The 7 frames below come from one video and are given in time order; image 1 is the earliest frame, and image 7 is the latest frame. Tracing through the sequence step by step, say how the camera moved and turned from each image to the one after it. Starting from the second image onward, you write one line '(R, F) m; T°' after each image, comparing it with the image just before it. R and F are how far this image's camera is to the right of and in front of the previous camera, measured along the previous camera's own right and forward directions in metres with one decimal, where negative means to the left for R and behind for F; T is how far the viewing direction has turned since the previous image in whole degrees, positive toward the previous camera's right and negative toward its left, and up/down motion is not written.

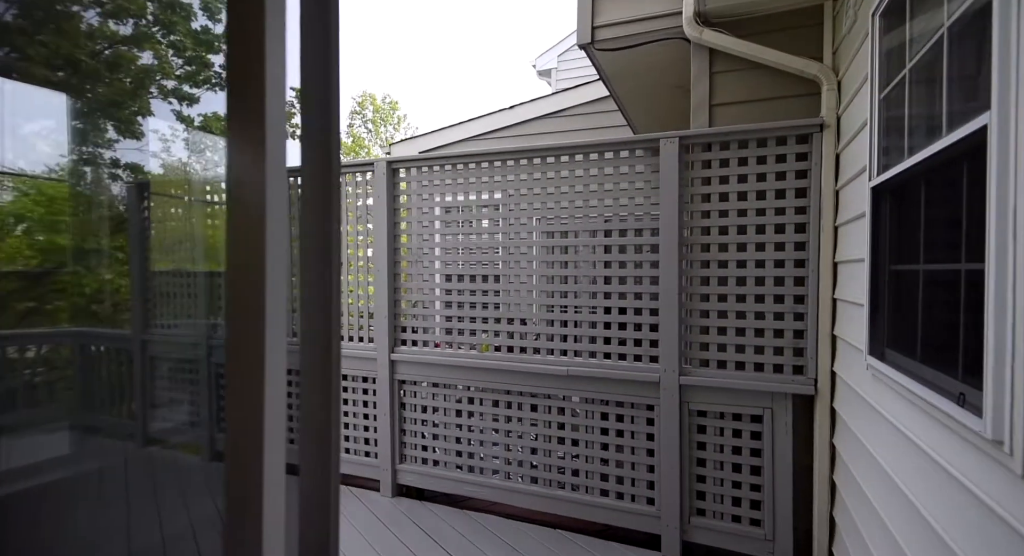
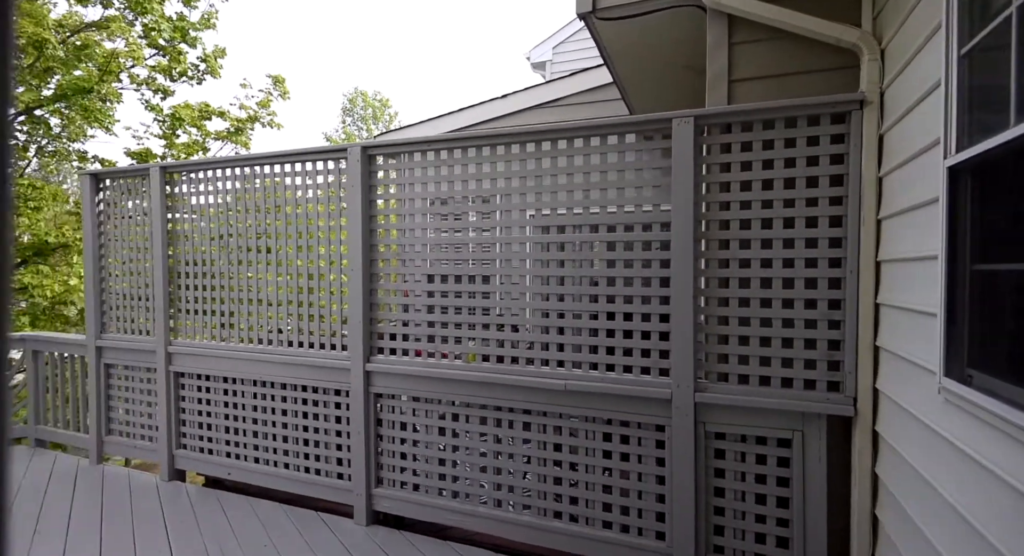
(0.0, +0.3) m; +1°
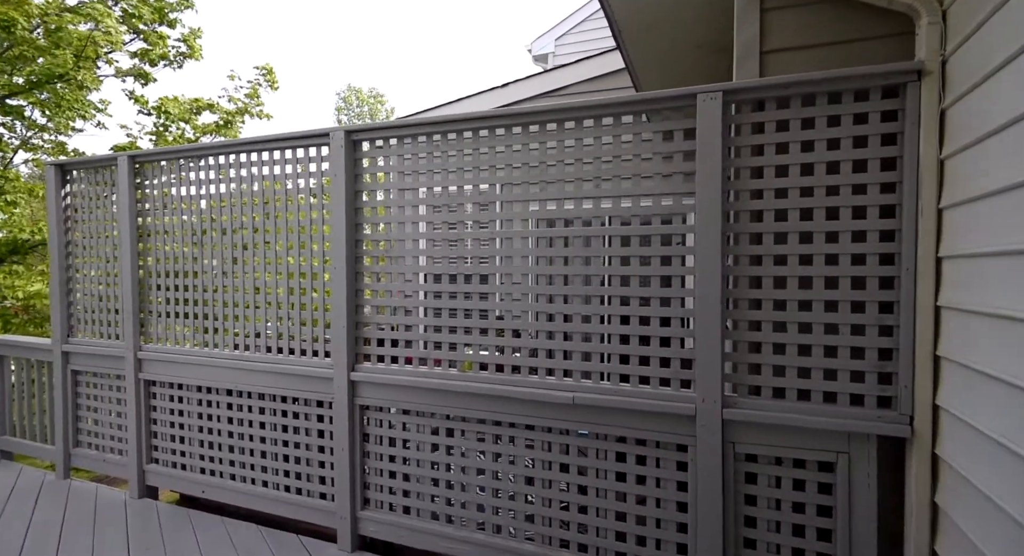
(0.0, +0.3) m; 0°
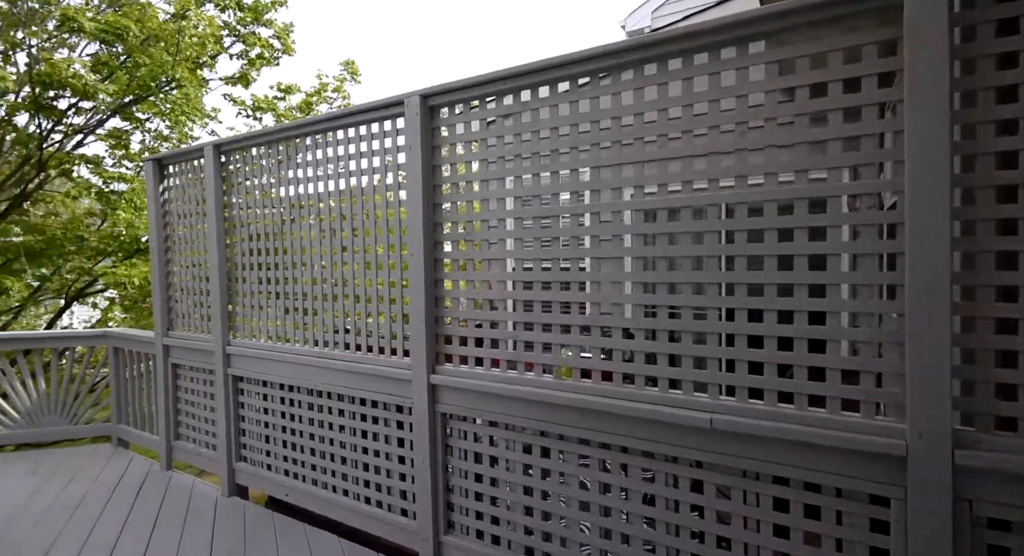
(-0.1, +0.4) m; -10°
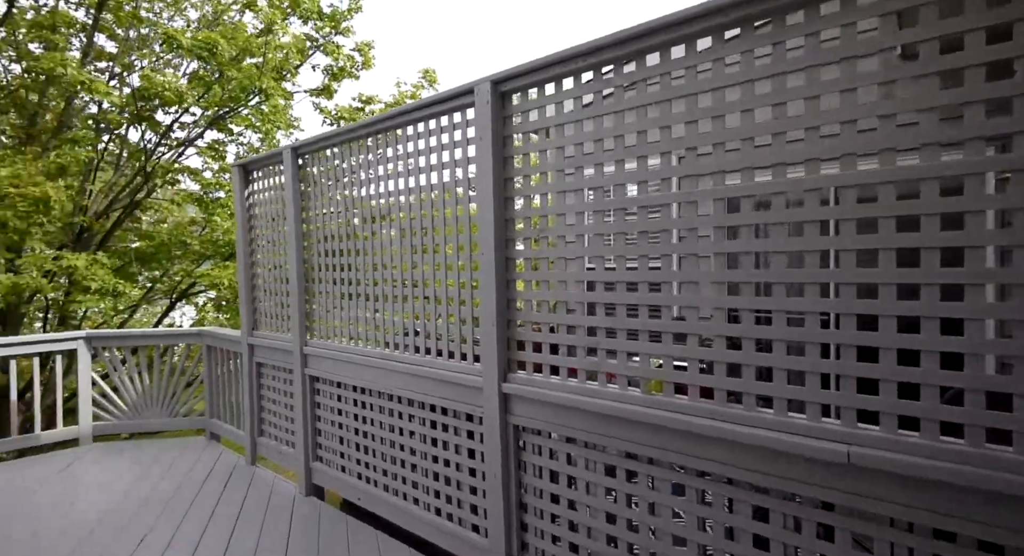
(0.0, +0.2) m; -8°
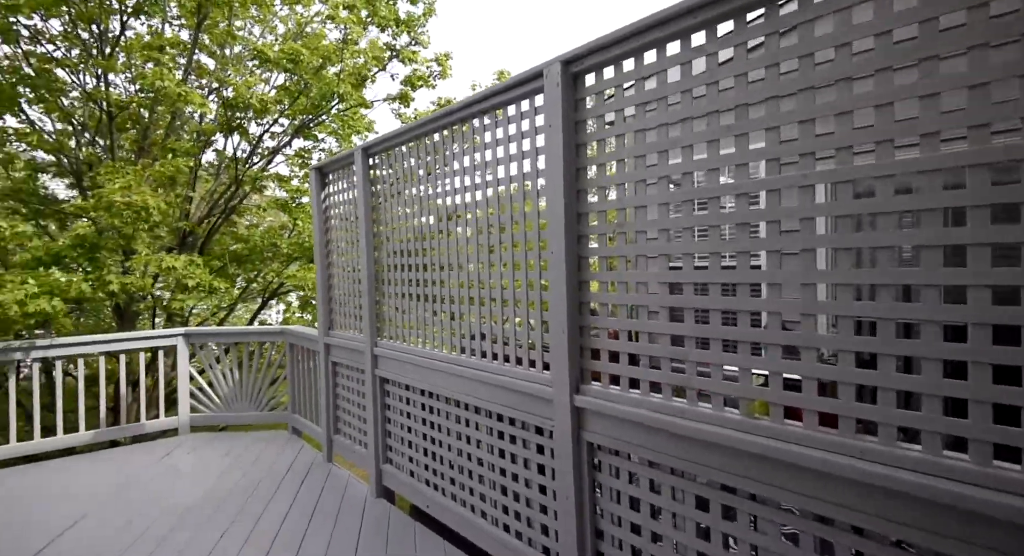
(0.0, +0.2) m; -8°
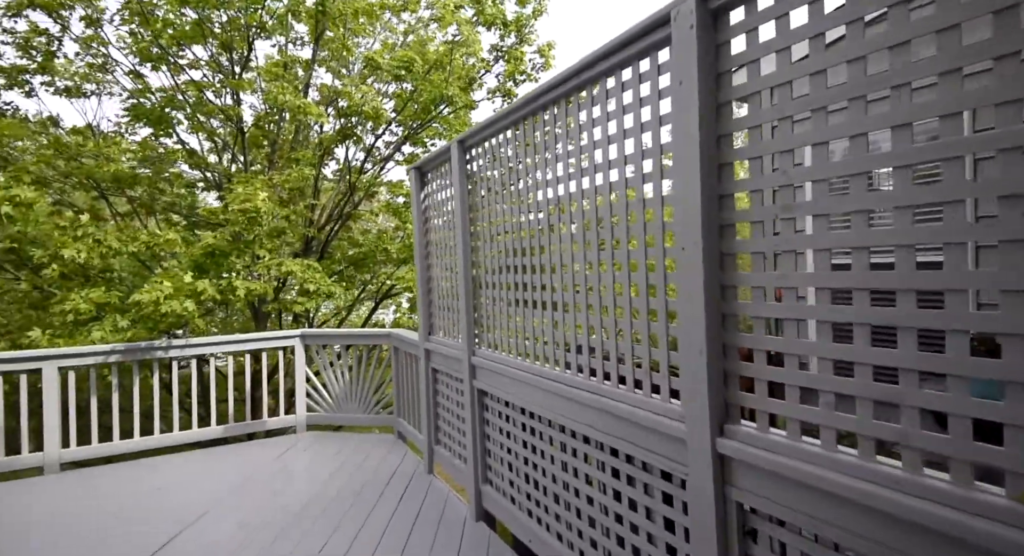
(0.0, +0.3) m; -12°
